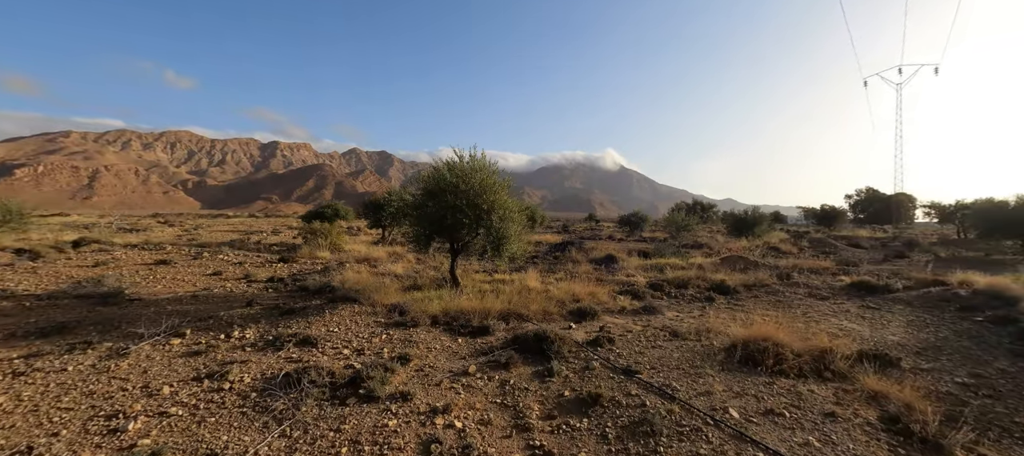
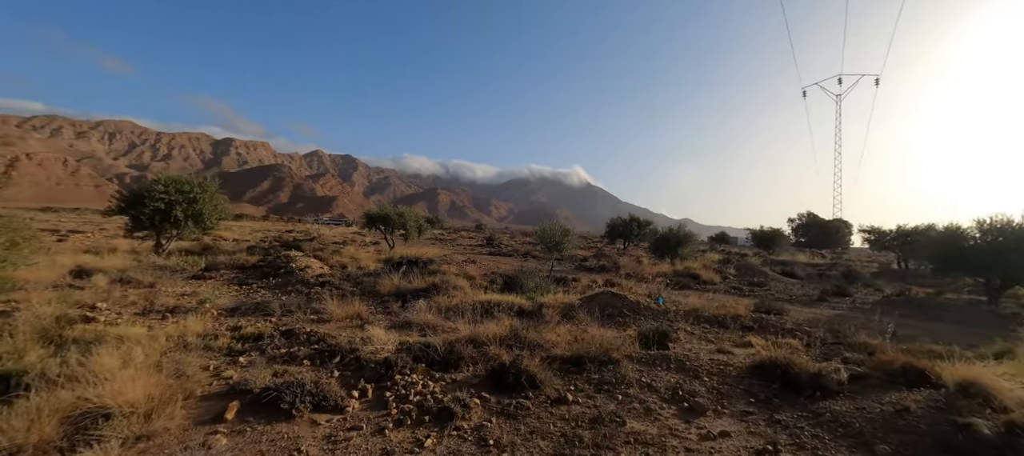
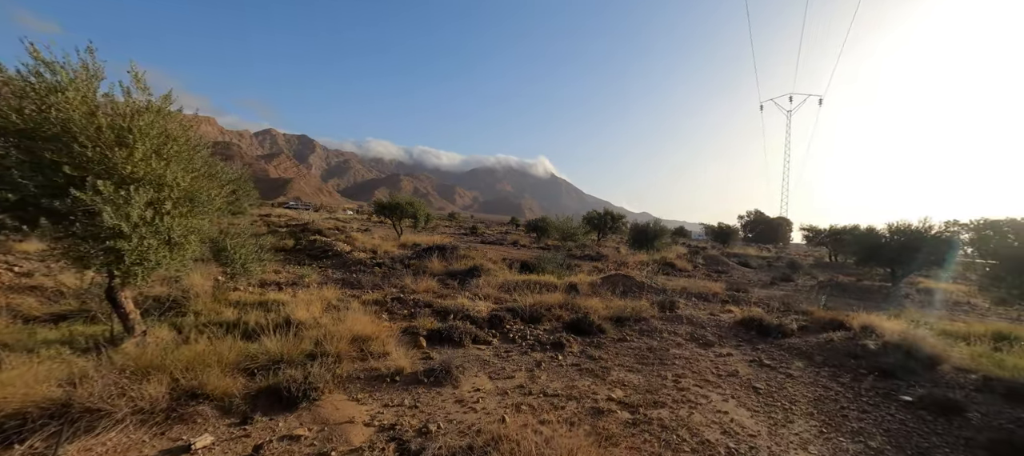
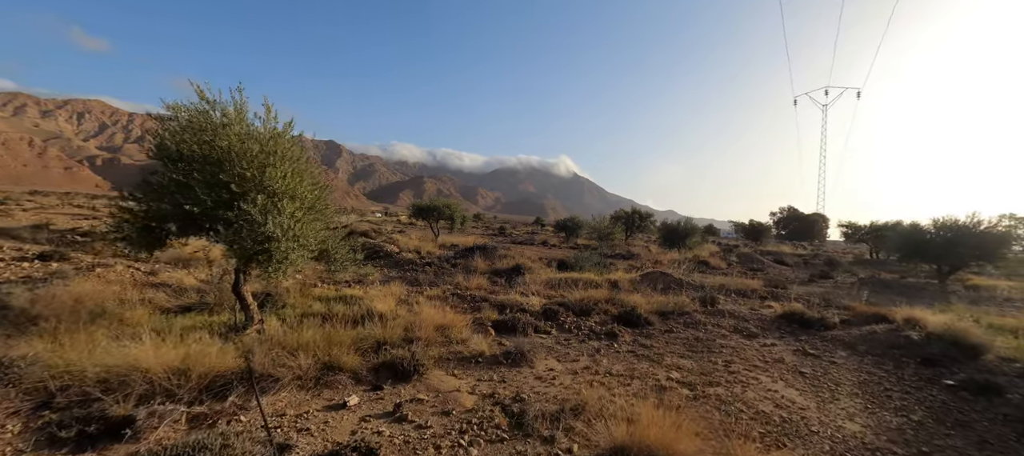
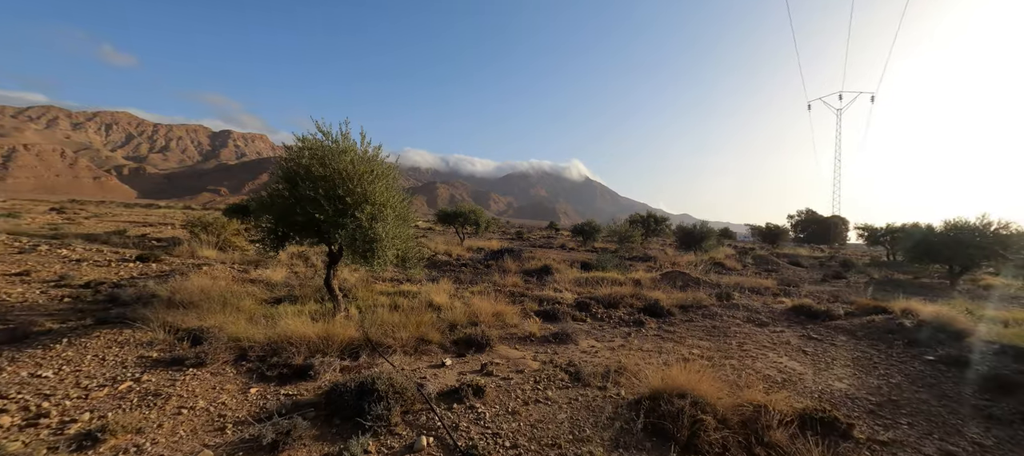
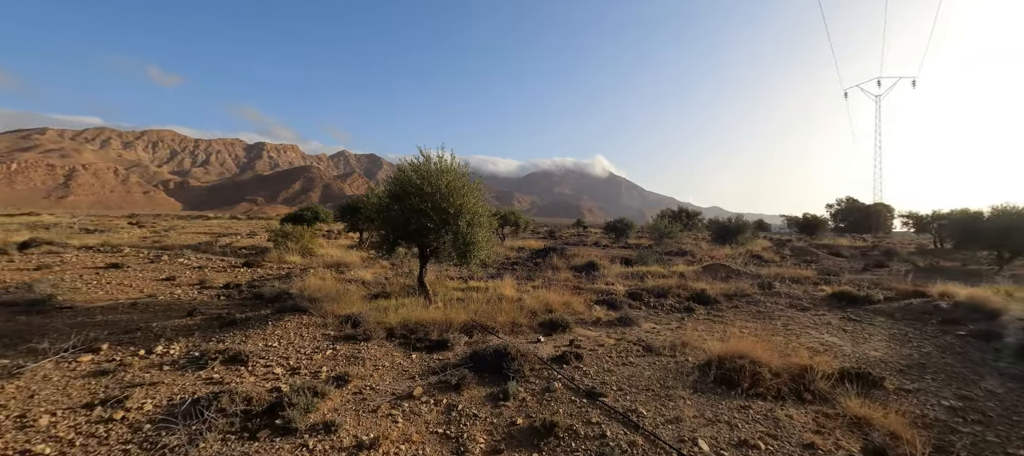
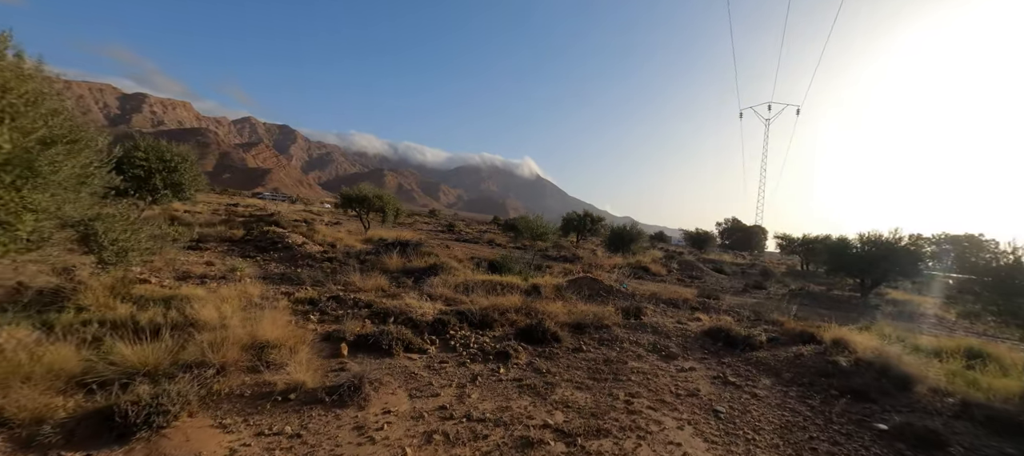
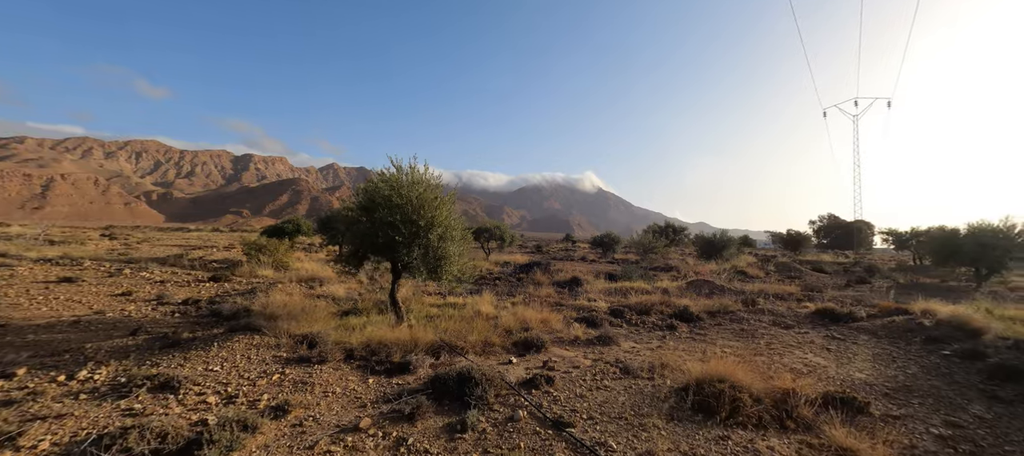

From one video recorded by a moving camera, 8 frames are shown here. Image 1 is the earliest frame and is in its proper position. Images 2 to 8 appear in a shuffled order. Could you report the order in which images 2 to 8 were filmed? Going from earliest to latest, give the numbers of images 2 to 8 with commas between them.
6, 8, 5, 4, 3, 7, 2
